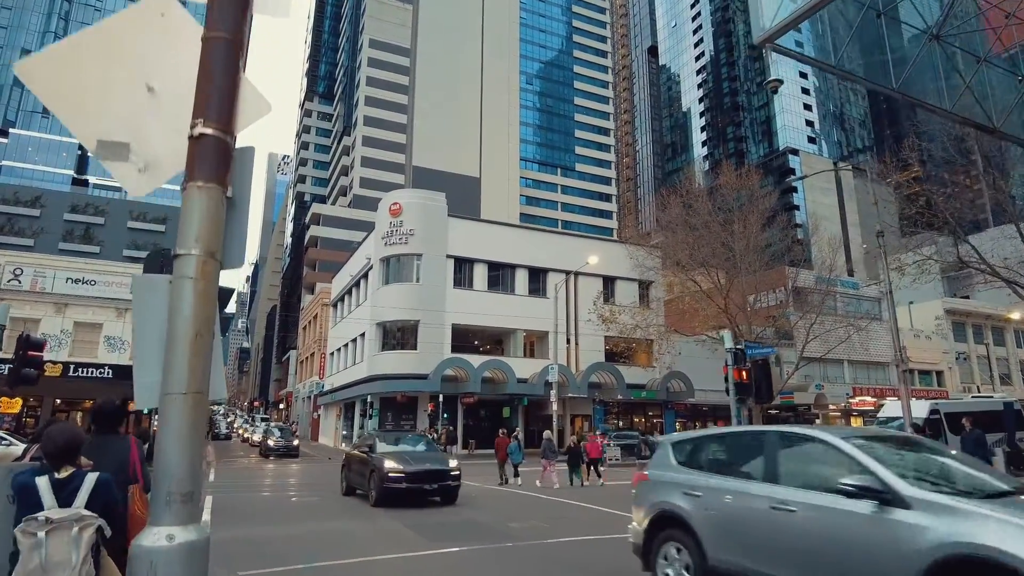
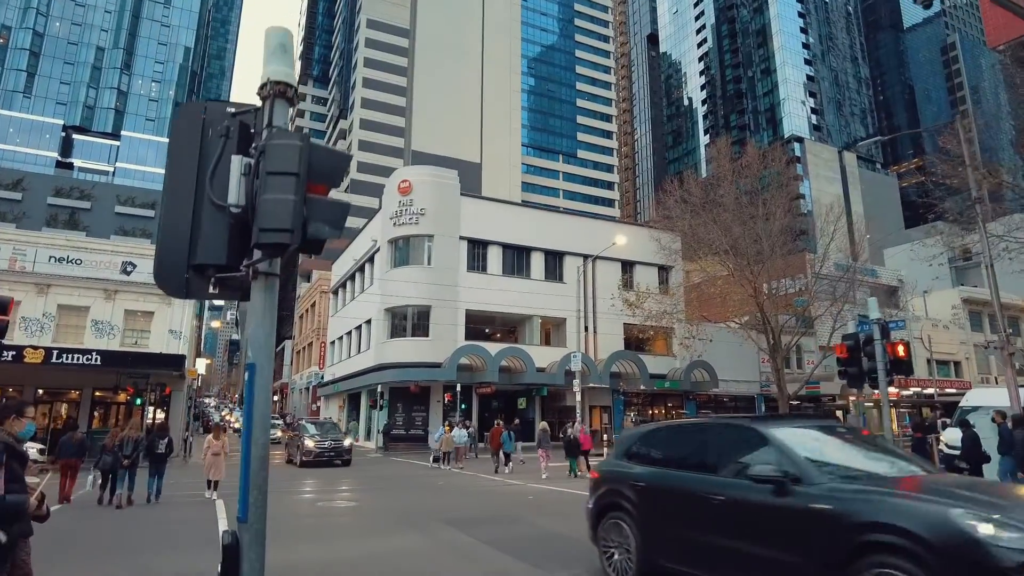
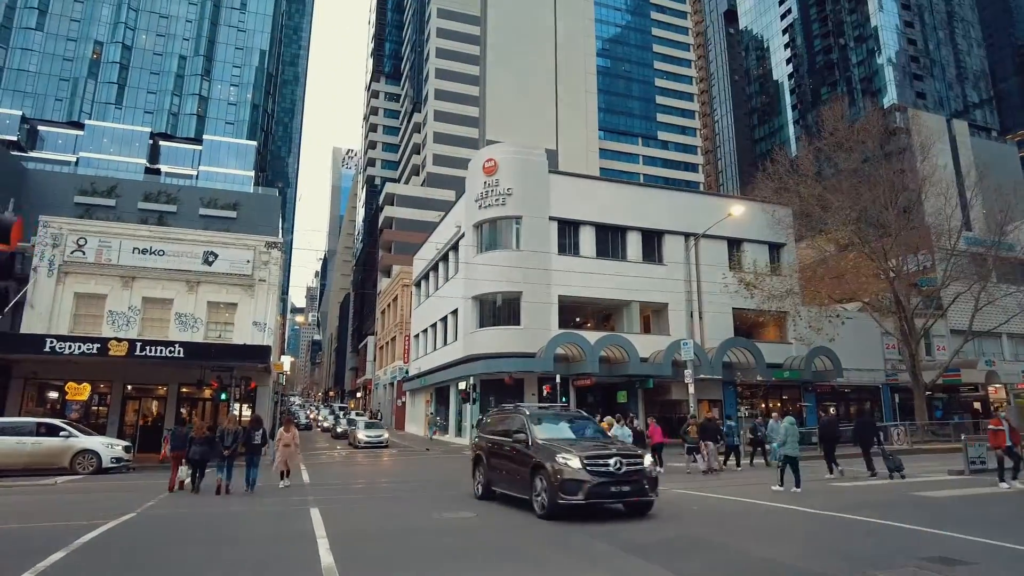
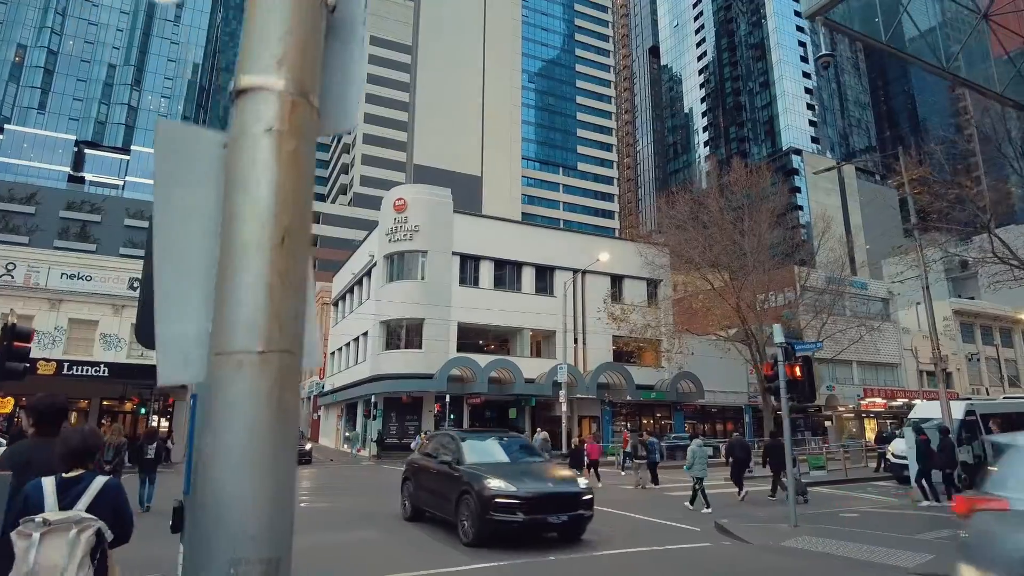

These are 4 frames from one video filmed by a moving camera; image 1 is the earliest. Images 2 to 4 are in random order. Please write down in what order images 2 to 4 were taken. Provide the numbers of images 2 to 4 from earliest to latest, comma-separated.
4, 2, 3
